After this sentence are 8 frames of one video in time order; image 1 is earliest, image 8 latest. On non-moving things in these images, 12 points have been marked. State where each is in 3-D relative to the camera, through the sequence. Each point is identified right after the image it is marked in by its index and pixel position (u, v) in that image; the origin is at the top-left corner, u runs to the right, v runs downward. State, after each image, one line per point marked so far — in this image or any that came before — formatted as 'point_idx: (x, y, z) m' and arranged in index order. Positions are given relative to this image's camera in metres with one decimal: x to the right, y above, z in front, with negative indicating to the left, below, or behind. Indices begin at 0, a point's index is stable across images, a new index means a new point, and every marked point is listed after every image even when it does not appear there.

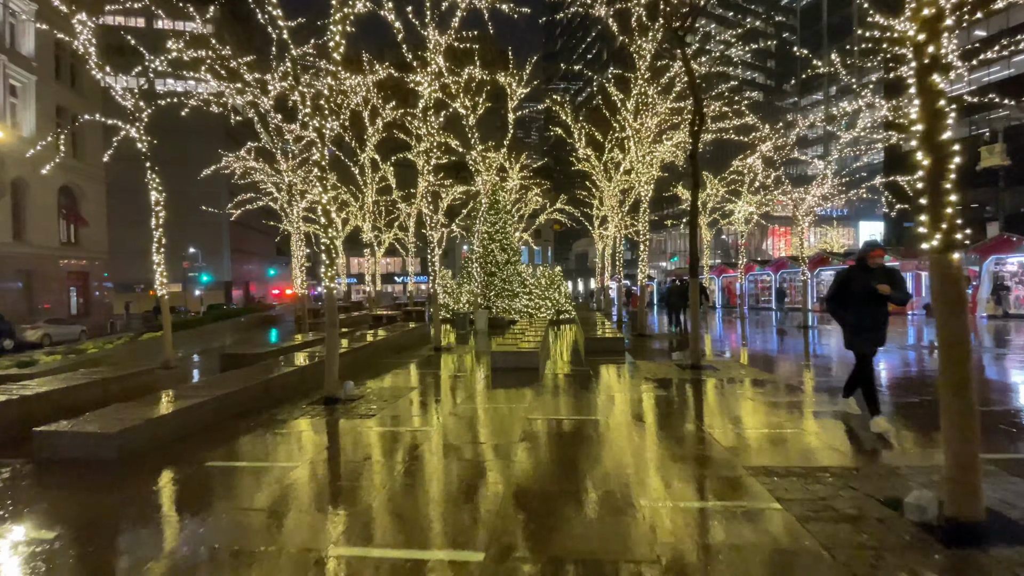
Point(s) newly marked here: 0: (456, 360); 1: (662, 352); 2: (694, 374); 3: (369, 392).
0: (-1.4, -1.8, +16.4) m
1: (+4.0, -1.8, +17.1) m
2: (+4.0, -1.9, +14.3) m
3: (-2.8, -1.9, +12.8) m
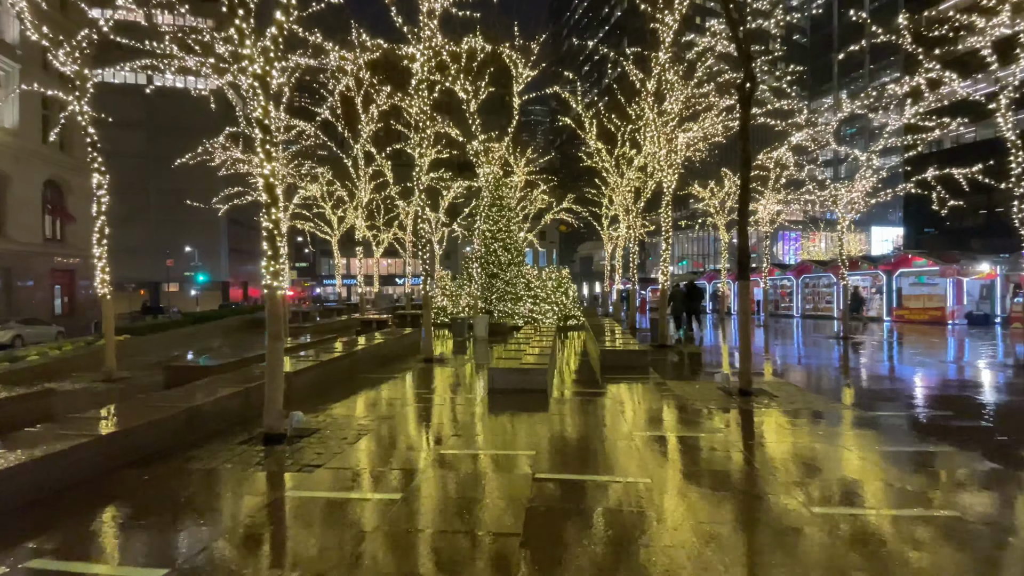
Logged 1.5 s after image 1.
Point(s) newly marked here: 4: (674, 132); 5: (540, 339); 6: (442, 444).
0: (-1.3, -1.8, +14.5) m
1: (+4.0, -1.9, +15.2) m
2: (+4.0, -2.0, +12.4) m
3: (-2.7, -1.9, +10.9) m
4: (+4.6, +4.4, +18.6) m
5: (+0.8, -1.4, +18.3) m
6: (-1.0, -2.0, +9.0) m
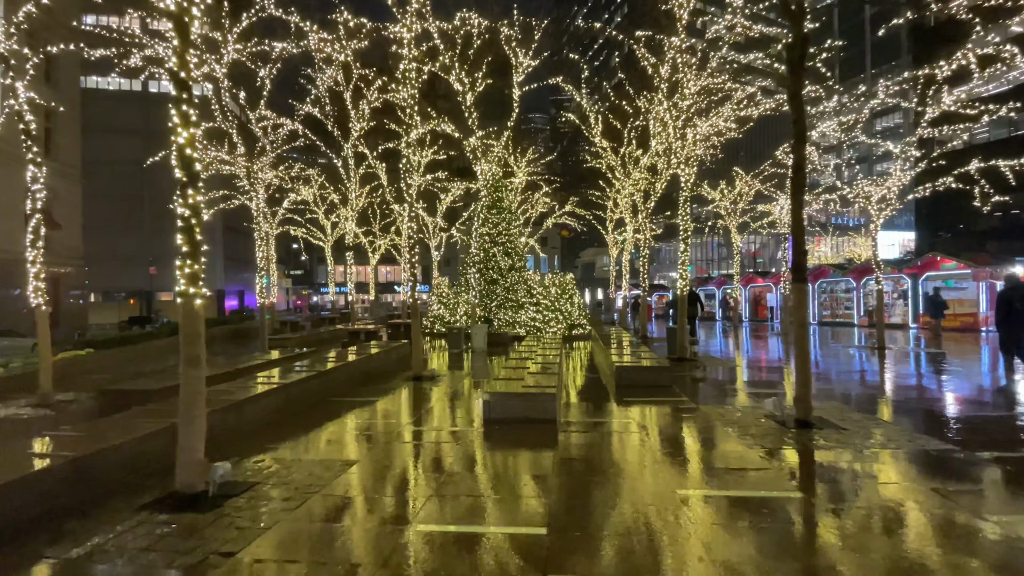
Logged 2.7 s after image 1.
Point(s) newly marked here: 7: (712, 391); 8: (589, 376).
0: (-1.3, -2.0, +13.0) m
1: (+4.1, -2.0, +13.7) m
2: (+4.0, -2.0, +10.9) m
3: (-2.7, -2.0, +9.4) m
4: (+4.6, +4.3, +17.2) m
5: (+0.9, -1.6, +16.8) m
6: (-1.0, -2.1, +7.5) m
7: (+4.0, -2.1, +12.8) m
8: (+1.8, -2.1, +15.1) m
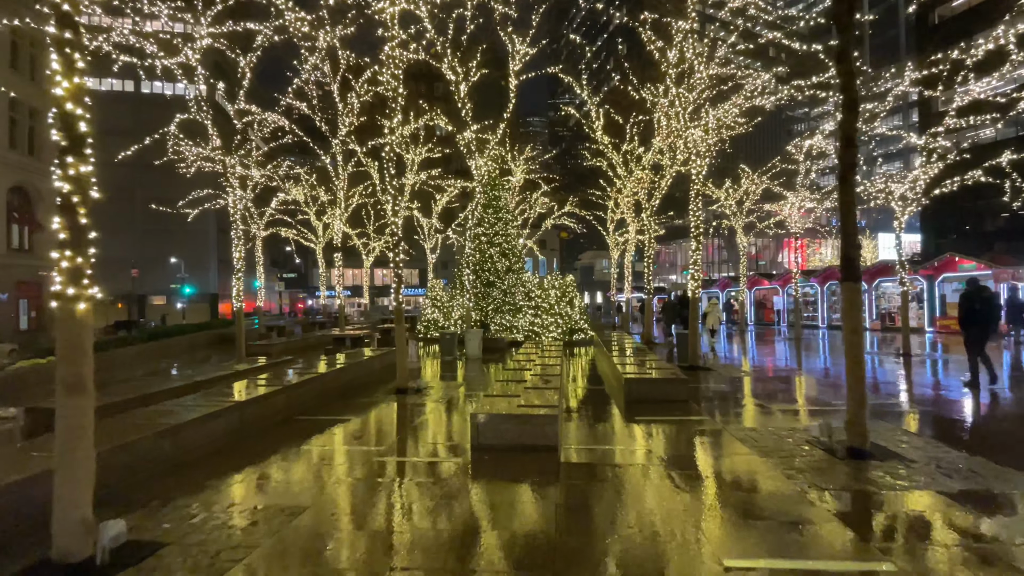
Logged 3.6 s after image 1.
0: (-1.3, -2.0, +11.9) m
1: (+4.0, -2.1, +12.6) m
2: (+4.0, -2.1, +9.8) m
3: (-2.8, -2.1, +8.3) m
4: (+4.5, +4.2, +16.1) m
5: (+0.8, -1.7, +15.8) m
6: (-1.0, -2.1, +6.4) m
7: (+4.0, -2.1, +11.8) m
8: (+1.7, -2.1, +14.1) m
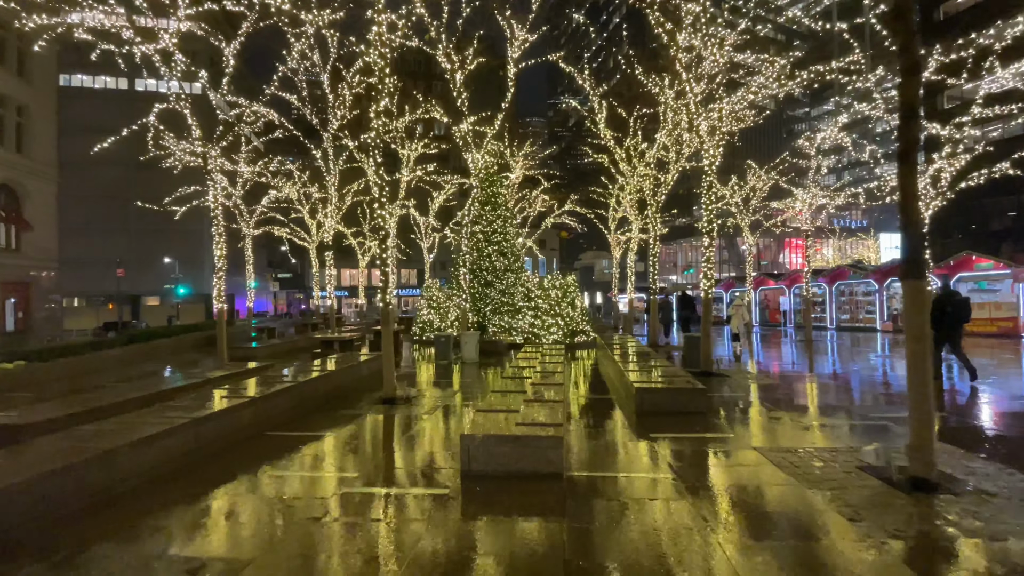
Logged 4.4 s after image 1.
0: (-1.4, -2.0, +11.1) m
1: (+4.0, -2.1, +11.8) m
2: (+3.9, -2.1, +9.0) m
3: (-2.8, -2.1, +7.5) m
4: (+4.5, +4.2, +15.3) m
5: (+0.7, -1.7, +15.0) m
6: (-1.0, -2.1, +5.6) m
7: (+3.9, -2.1, +10.9) m
8: (+1.7, -2.1, +13.2) m
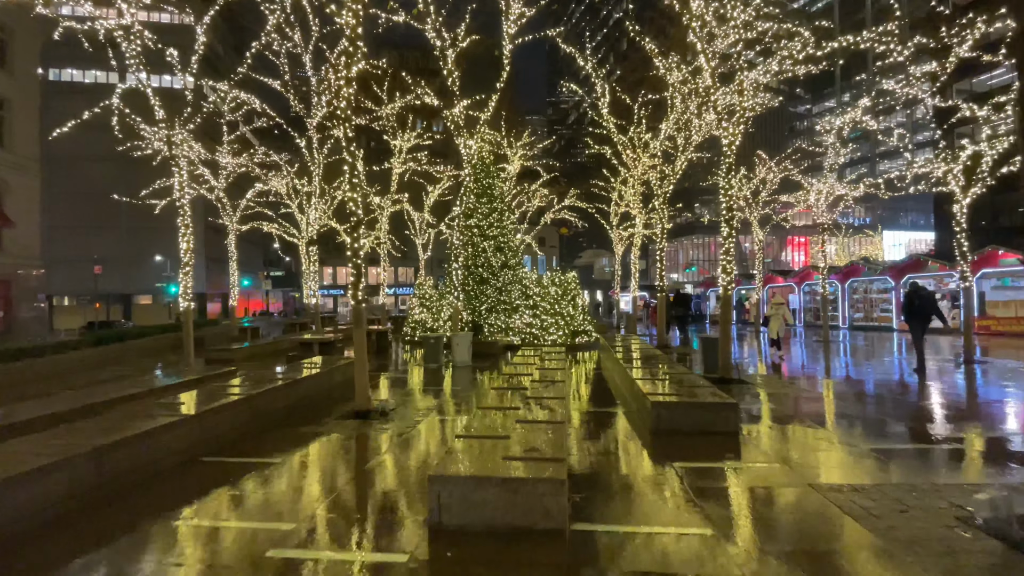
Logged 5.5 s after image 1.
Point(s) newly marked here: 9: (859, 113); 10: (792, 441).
0: (-1.5, -1.9, +9.9) m
1: (+3.9, -2.0, +10.6) m
2: (+3.9, -2.0, +7.8) m
3: (-2.9, -2.0, +6.3) m
4: (+4.4, +4.3, +14.1) m
5: (+0.7, -1.6, +13.8) m
6: (-1.1, -2.1, +4.4) m
7: (+3.9, -2.0, +9.8) m
8: (+1.6, -2.0, +12.1) m
9: (+8.2, +4.1, +15.8) m
10: (+3.7, -2.0, +9.0) m
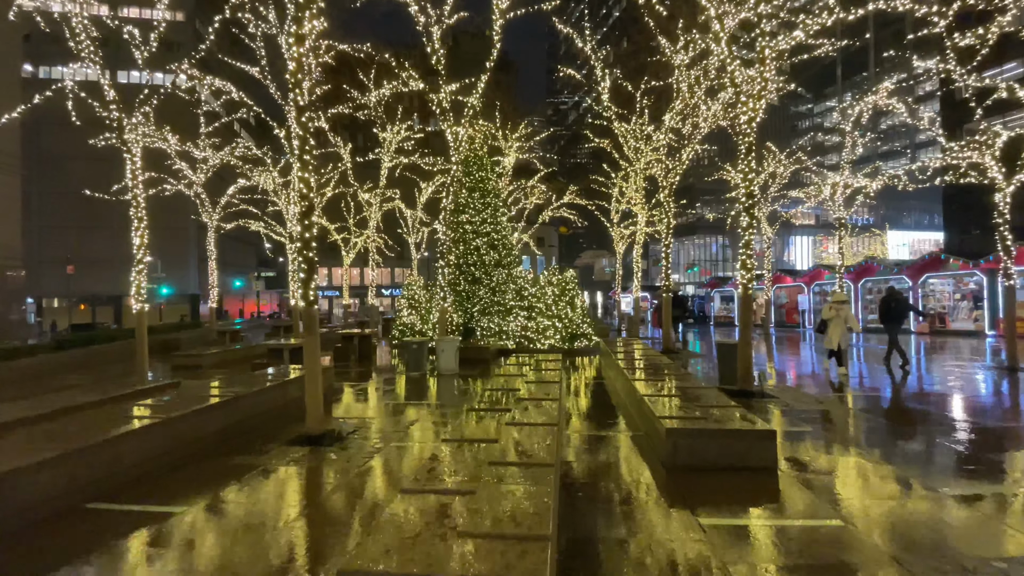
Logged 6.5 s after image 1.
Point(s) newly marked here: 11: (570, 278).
0: (-1.6, -1.9, +8.7) m
1: (+3.7, -2.0, +9.4) m
2: (+3.7, -2.0, +6.6) m
3: (-3.0, -2.0, +5.1) m
4: (+4.2, +4.3, +12.9) m
5: (+0.5, -1.6, +12.6) m
6: (-1.3, -2.1, +3.2) m
7: (+3.7, -2.0, +8.5) m
8: (+1.5, -2.0, +10.8) m
9: (+8.0, +4.2, +14.6) m
10: (+3.5, -2.0, +7.7) m
11: (+1.7, +0.3, +19.7) m
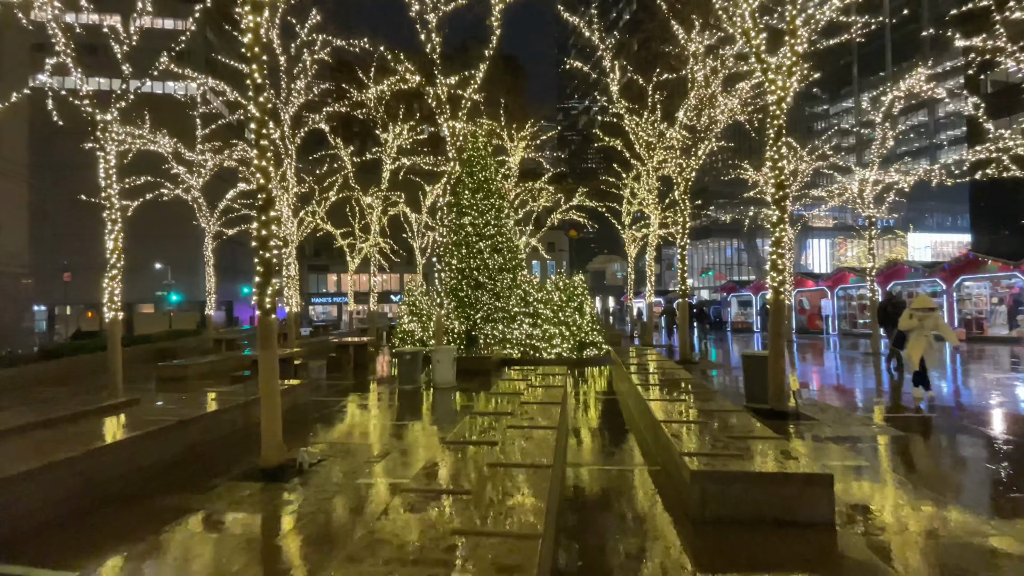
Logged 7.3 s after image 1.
0: (-1.6, -2.0, +7.8) m
1: (+3.7, -2.0, +8.4) m
2: (+3.6, -2.0, +5.6) m
3: (-3.1, -2.0, +4.2) m
4: (+4.3, +4.2, +11.9) m
5: (+0.6, -1.7, +11.6) m
6: (-1.4, -2.1, +2.3) m
7: (+3.7, -2.1, +7.5) m
8: (+1.5, -2.1, +9.8) m
9: (+8.1, +4.1, +13.5) m
10: (+3.5, -2.1, +6.7) m
11: (+1.9, +0.1, +18.7) m
